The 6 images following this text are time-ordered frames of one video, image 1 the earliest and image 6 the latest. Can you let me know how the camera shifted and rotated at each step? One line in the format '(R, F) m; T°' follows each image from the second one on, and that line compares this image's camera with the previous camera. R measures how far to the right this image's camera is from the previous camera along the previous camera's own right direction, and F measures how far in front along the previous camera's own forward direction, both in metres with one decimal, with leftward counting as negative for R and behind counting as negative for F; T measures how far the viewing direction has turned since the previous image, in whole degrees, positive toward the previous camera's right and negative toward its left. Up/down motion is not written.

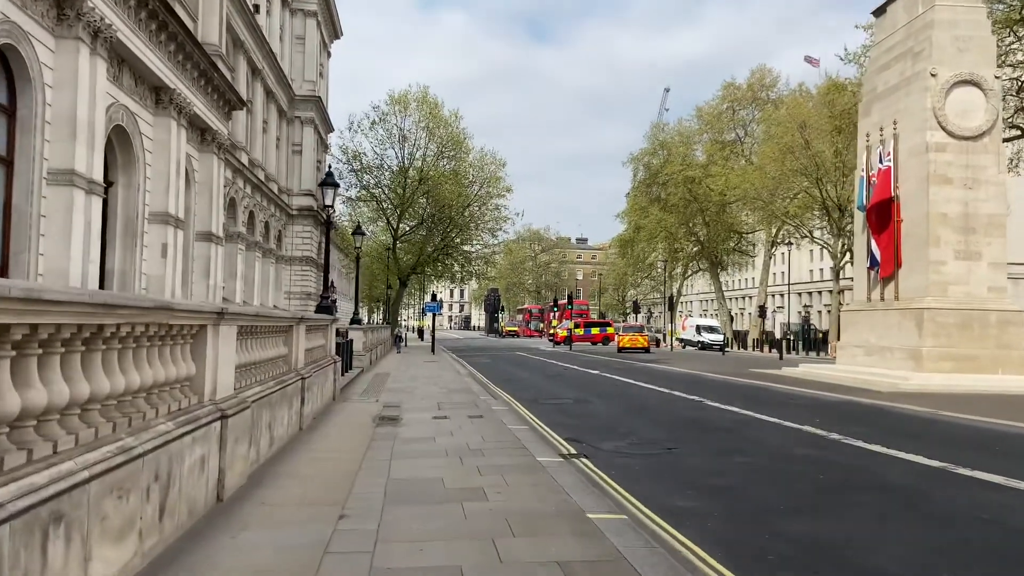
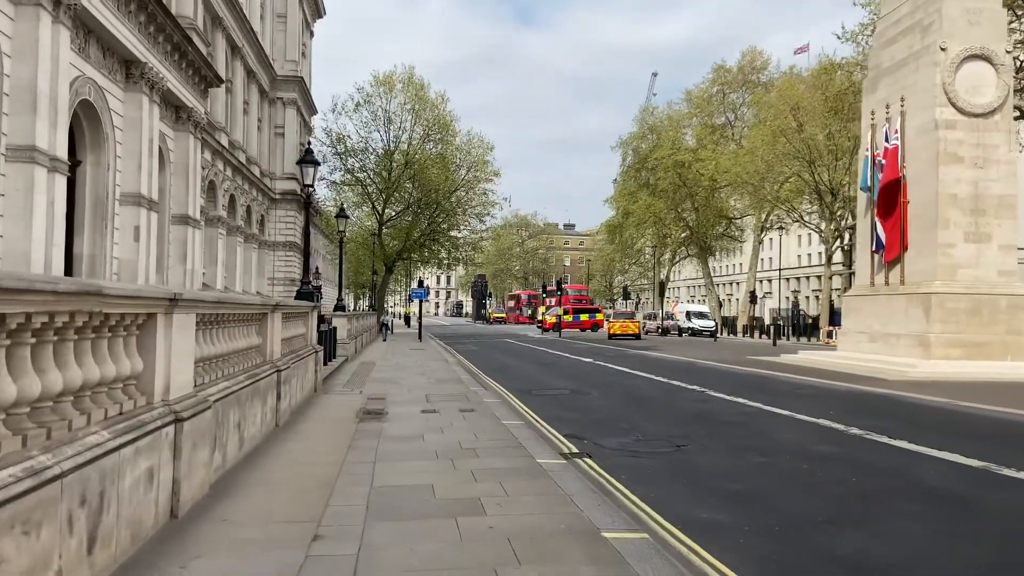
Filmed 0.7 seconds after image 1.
(-0.1, +0.9) m; +1°
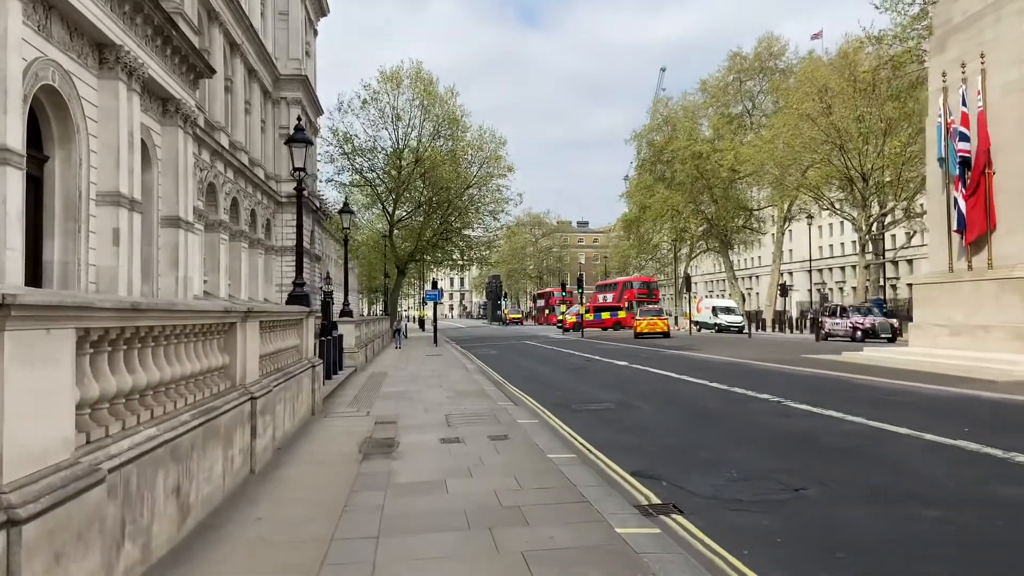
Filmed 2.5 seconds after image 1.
(-0.3, +2.4) m; -1°
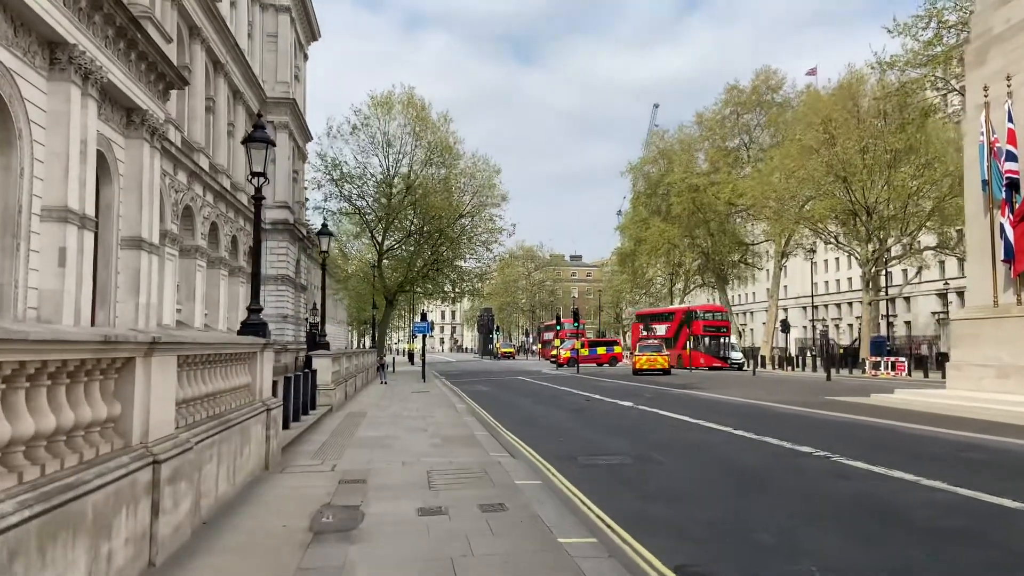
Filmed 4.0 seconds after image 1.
(-0.1, +2.0) m; +1°
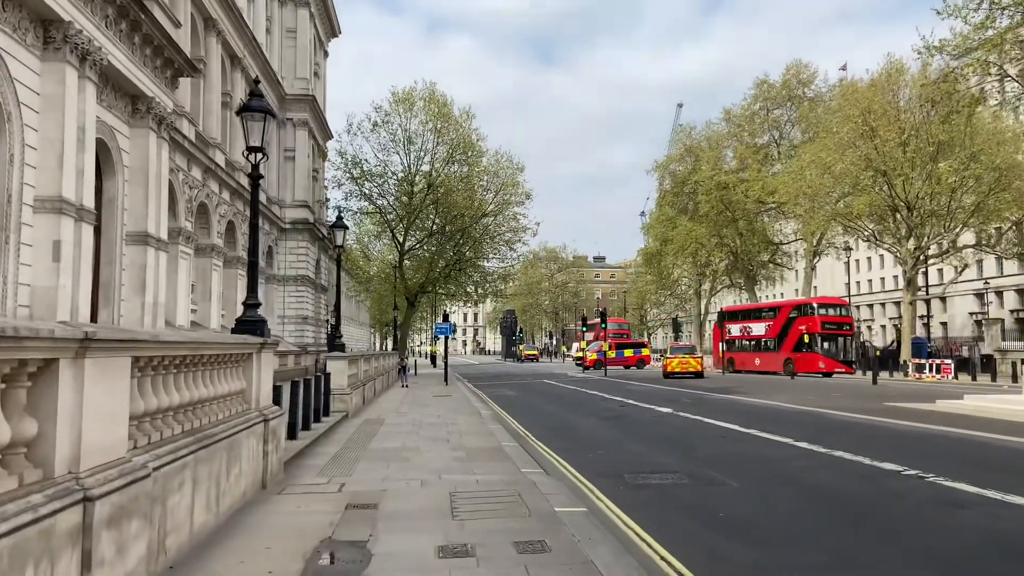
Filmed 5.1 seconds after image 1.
(-0.2, +1.4) m; -2°
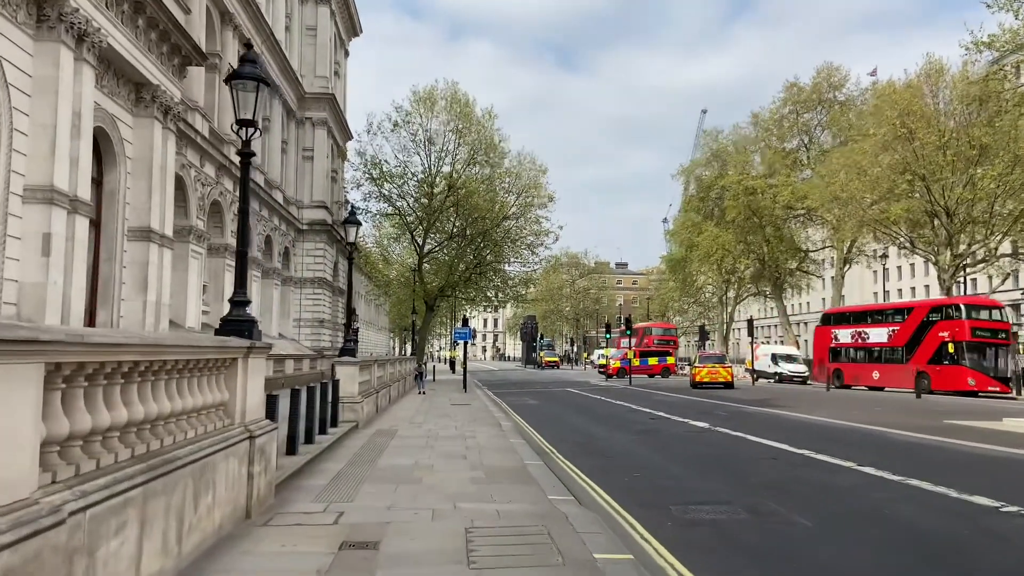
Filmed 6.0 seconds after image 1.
(-0.1, +1.3) m; -1°
